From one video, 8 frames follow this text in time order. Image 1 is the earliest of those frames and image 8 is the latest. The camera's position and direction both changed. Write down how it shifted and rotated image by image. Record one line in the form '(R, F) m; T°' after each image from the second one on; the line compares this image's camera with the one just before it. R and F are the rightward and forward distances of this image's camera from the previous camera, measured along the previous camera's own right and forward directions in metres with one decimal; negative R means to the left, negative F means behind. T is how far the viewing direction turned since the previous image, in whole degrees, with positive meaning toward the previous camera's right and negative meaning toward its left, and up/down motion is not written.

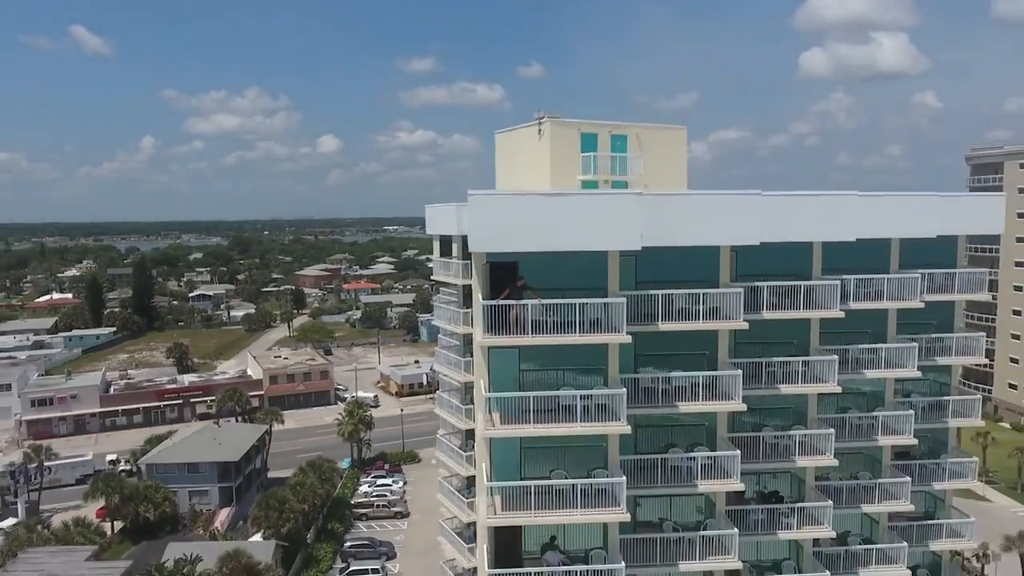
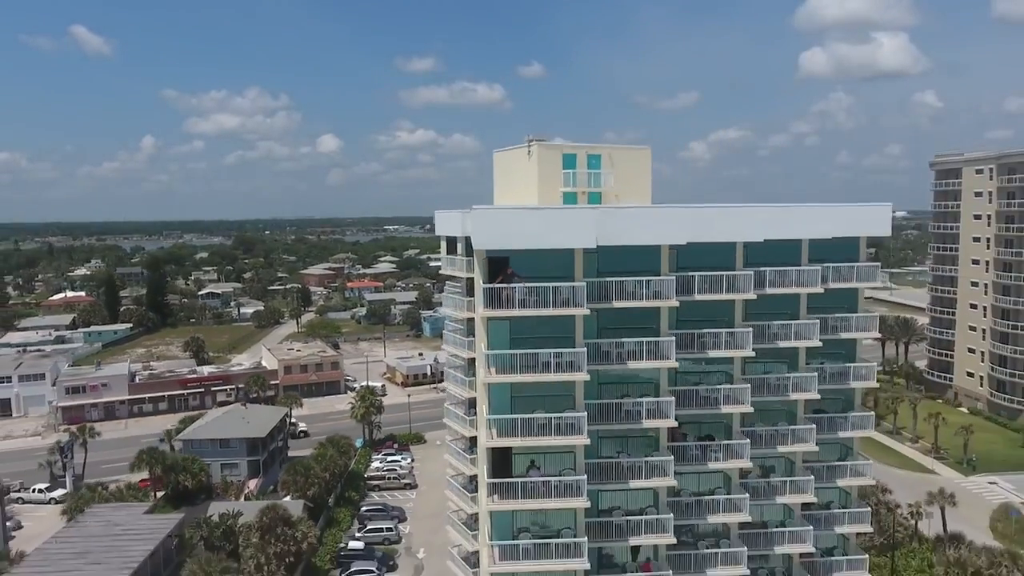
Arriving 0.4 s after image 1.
(+0.1, -3.9) m; 0°
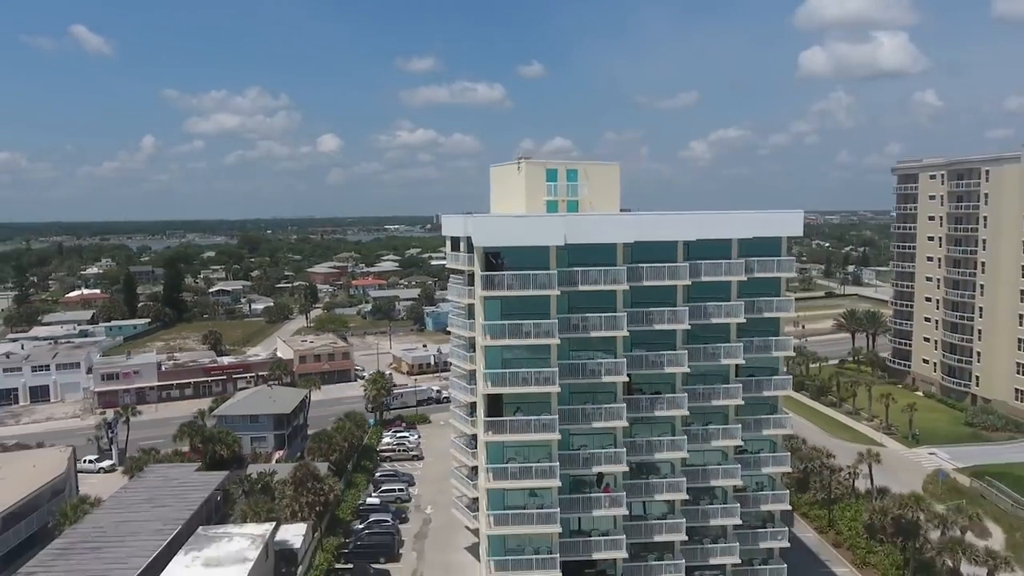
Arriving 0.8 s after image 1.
(+0.2, -4.8) m; 0°
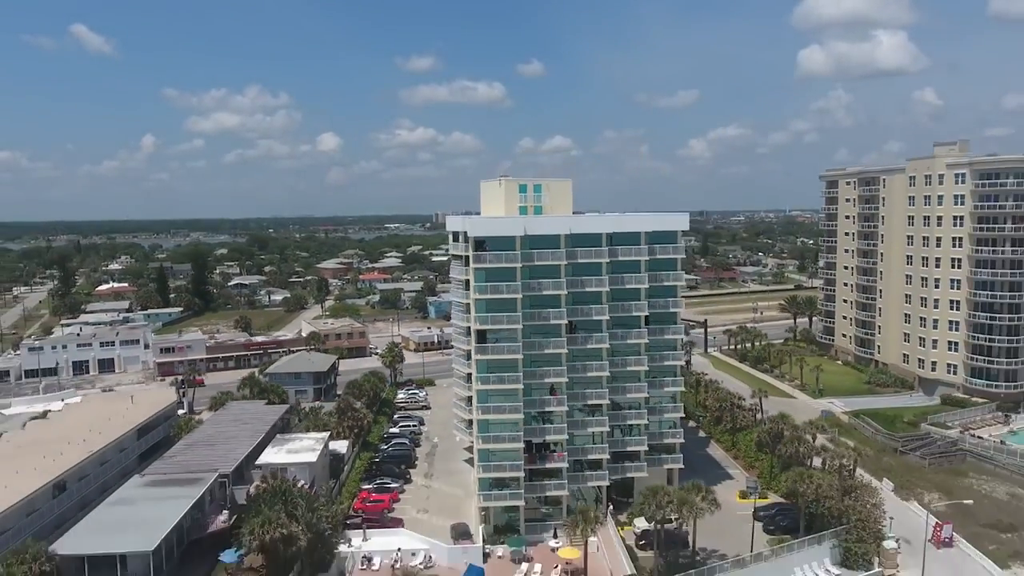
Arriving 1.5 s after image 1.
(+0.7, -11.2) m; 0°
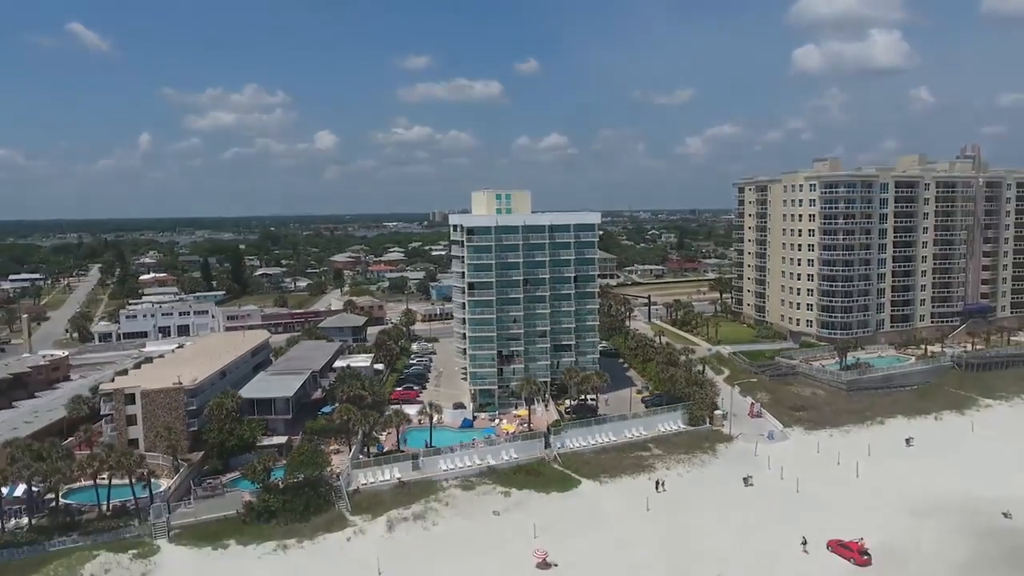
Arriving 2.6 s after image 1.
(+1.2, -20.5) m; 0°
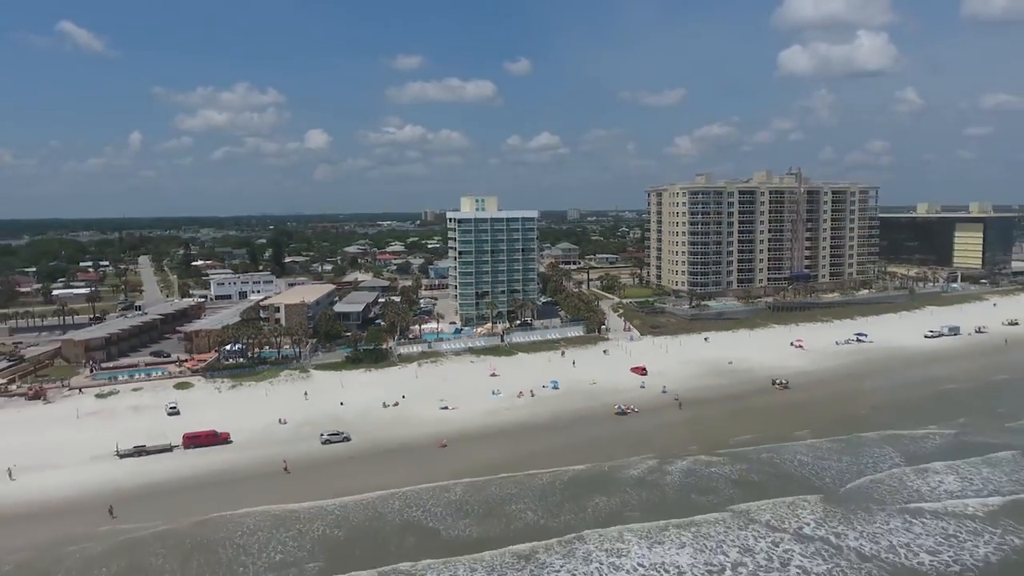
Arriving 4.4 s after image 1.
(+2.1, -37.0) m; +1°
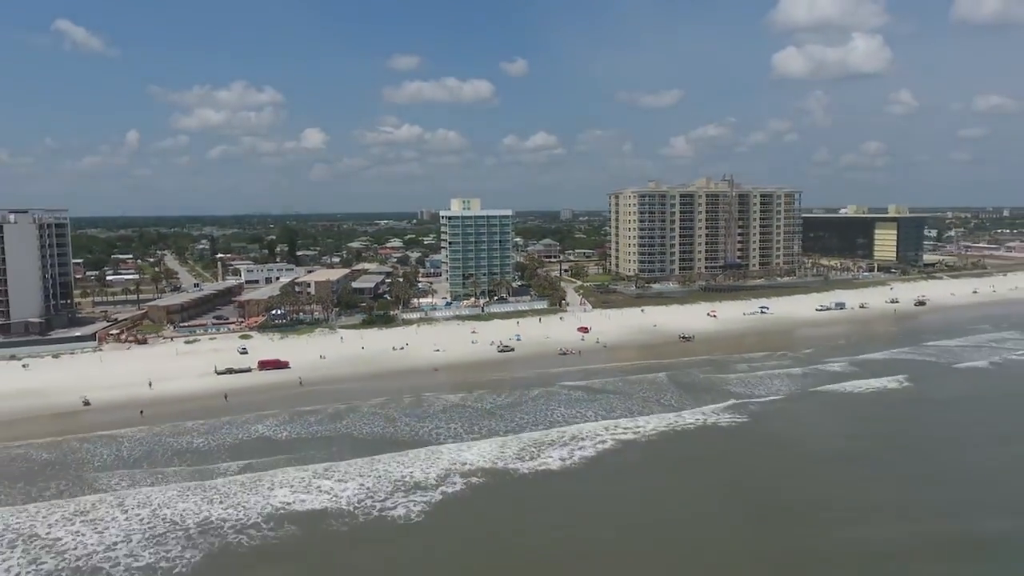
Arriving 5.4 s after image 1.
(+2.3, -23.5) m; 0°
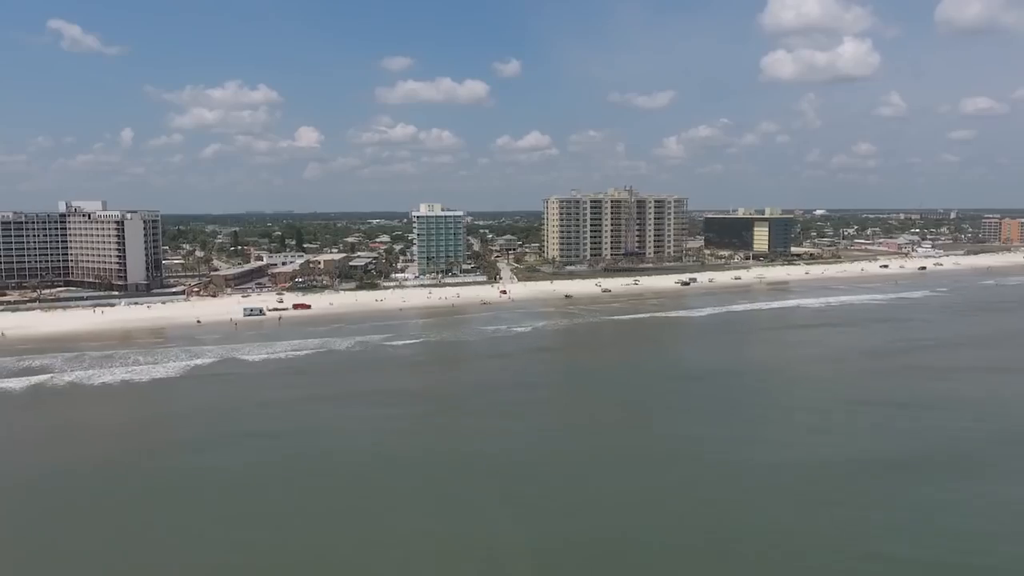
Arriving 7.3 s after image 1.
(+8.7, -46.7) m; 0°
